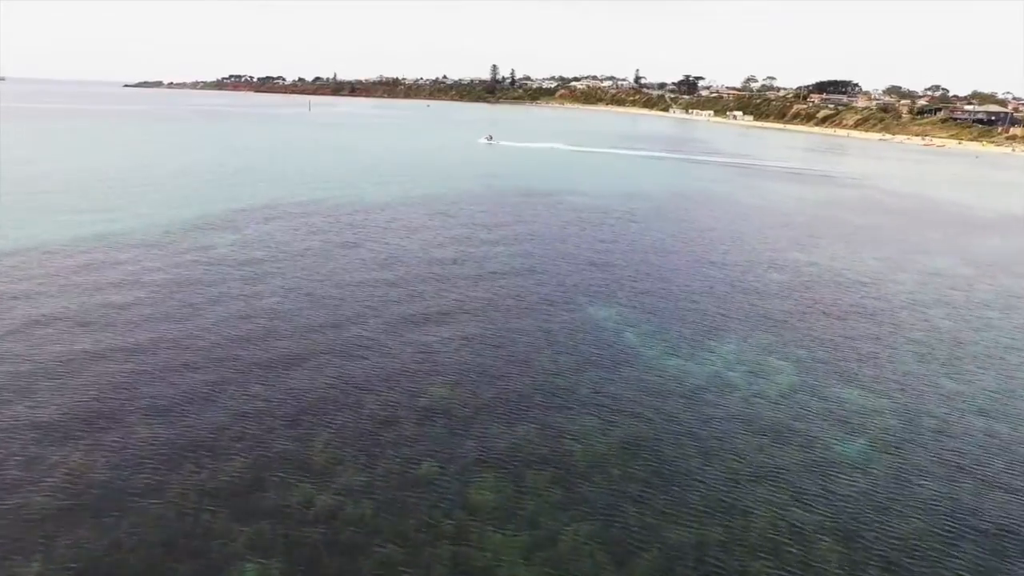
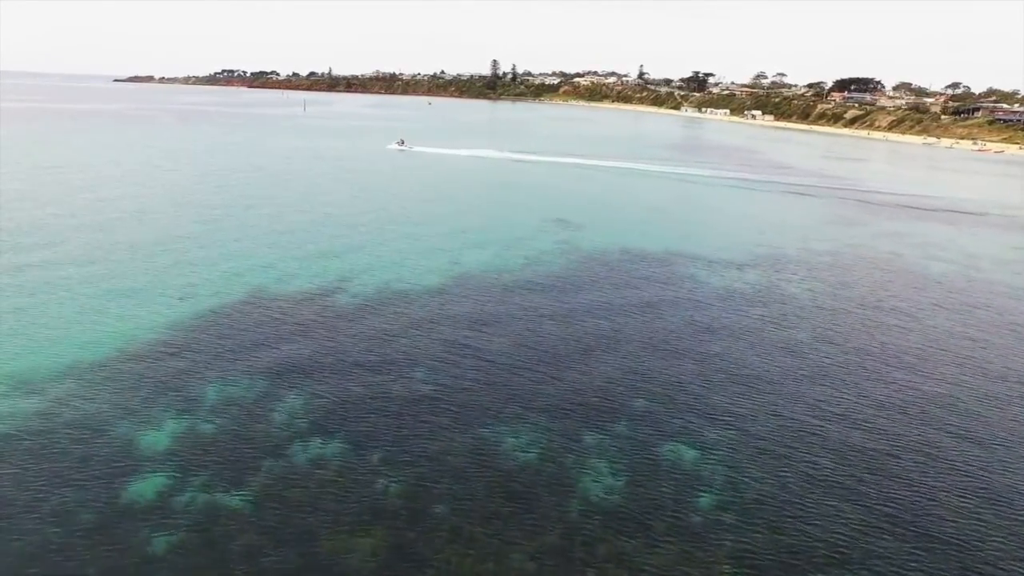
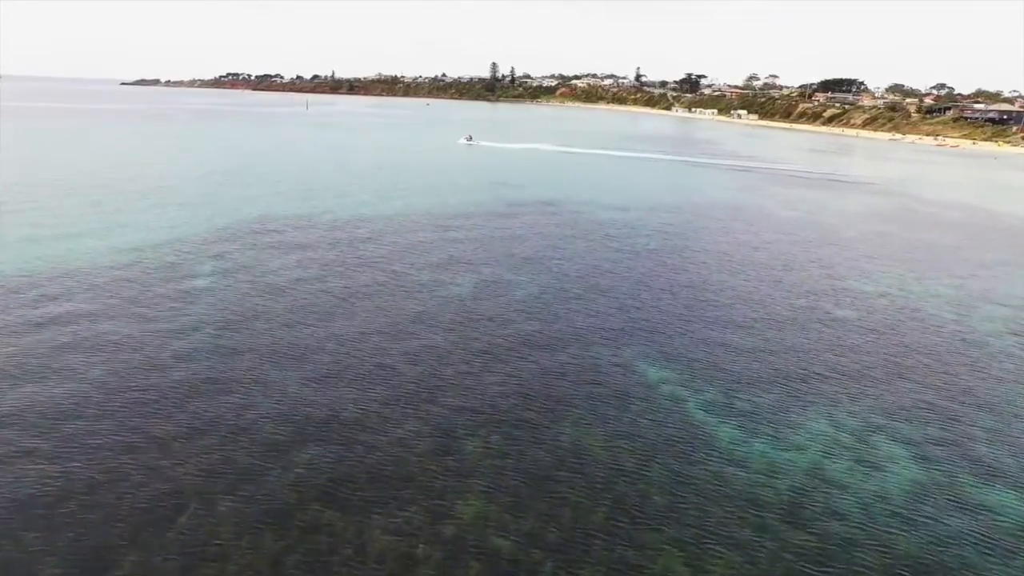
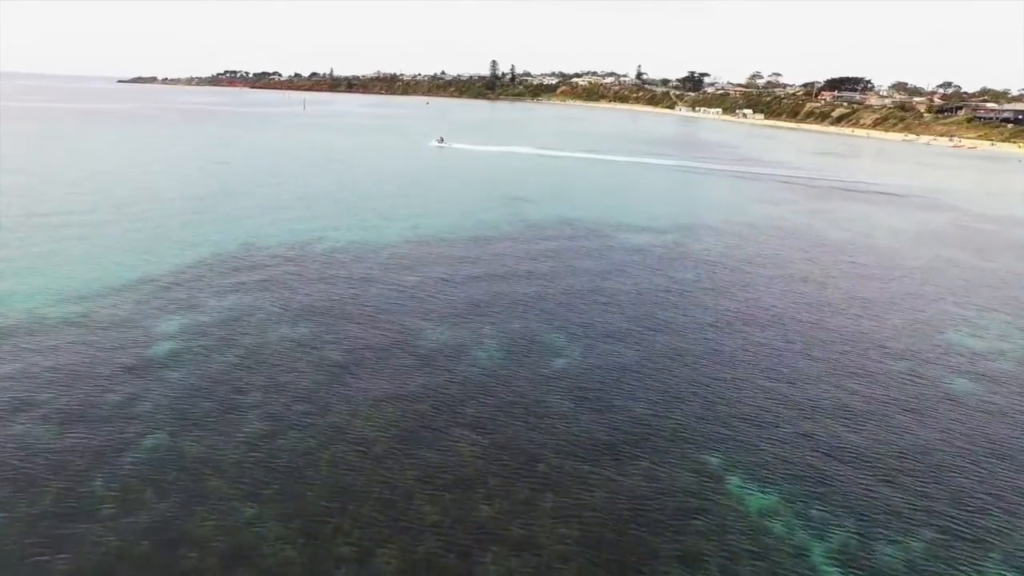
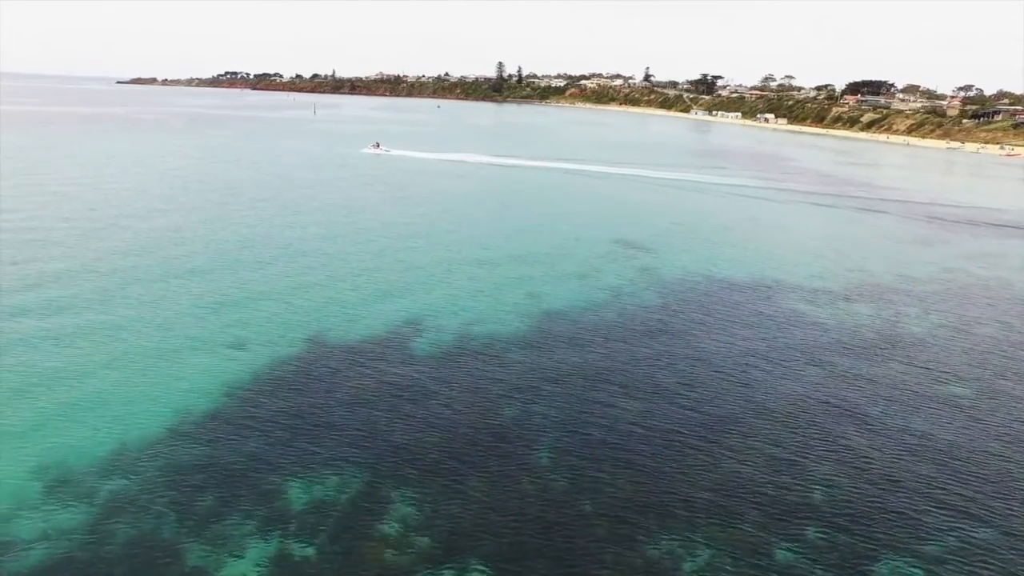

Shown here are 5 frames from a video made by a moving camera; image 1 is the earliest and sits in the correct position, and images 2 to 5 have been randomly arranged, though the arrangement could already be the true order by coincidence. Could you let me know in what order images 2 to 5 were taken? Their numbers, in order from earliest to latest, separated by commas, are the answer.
3, 4, 2, 5
